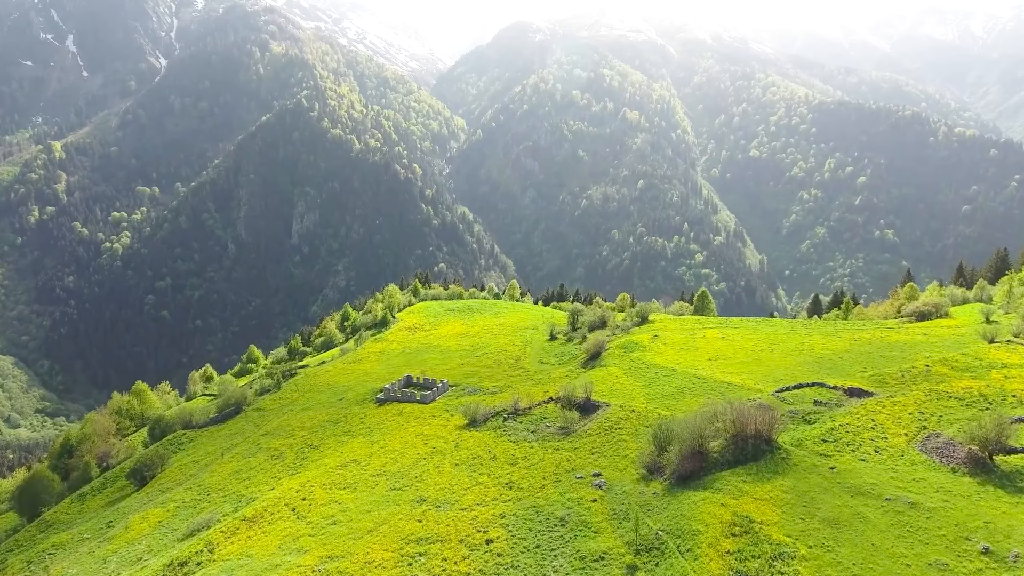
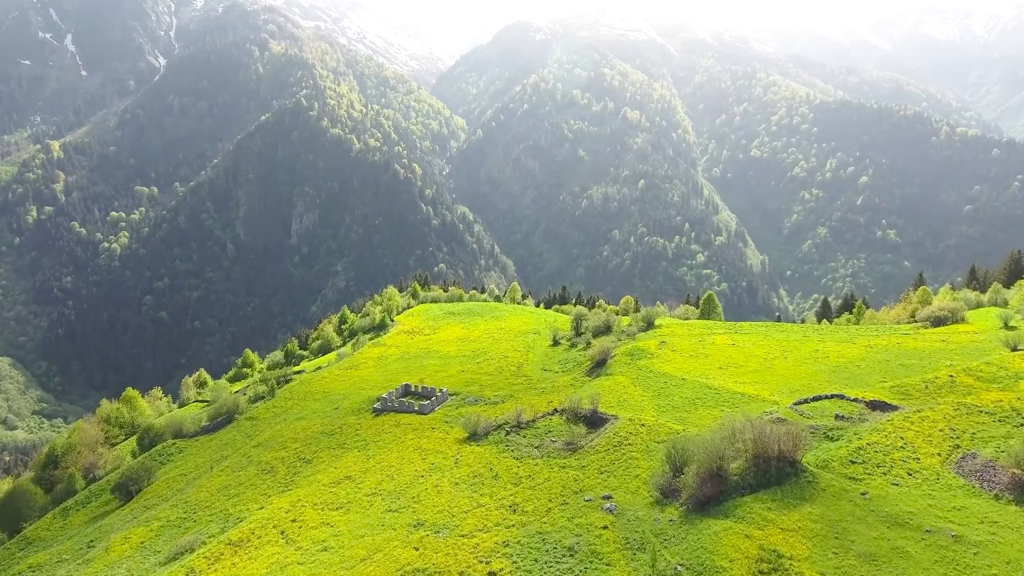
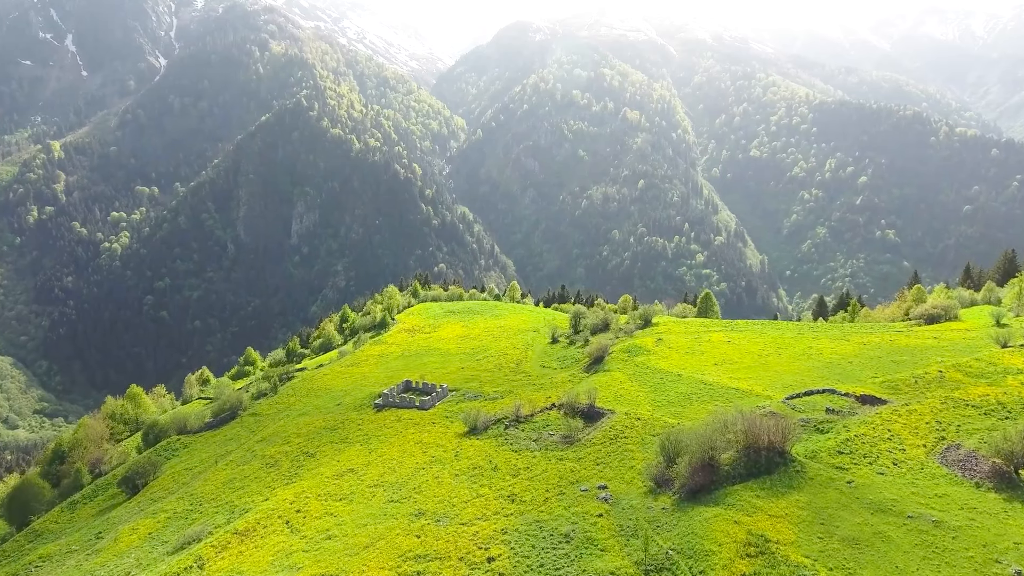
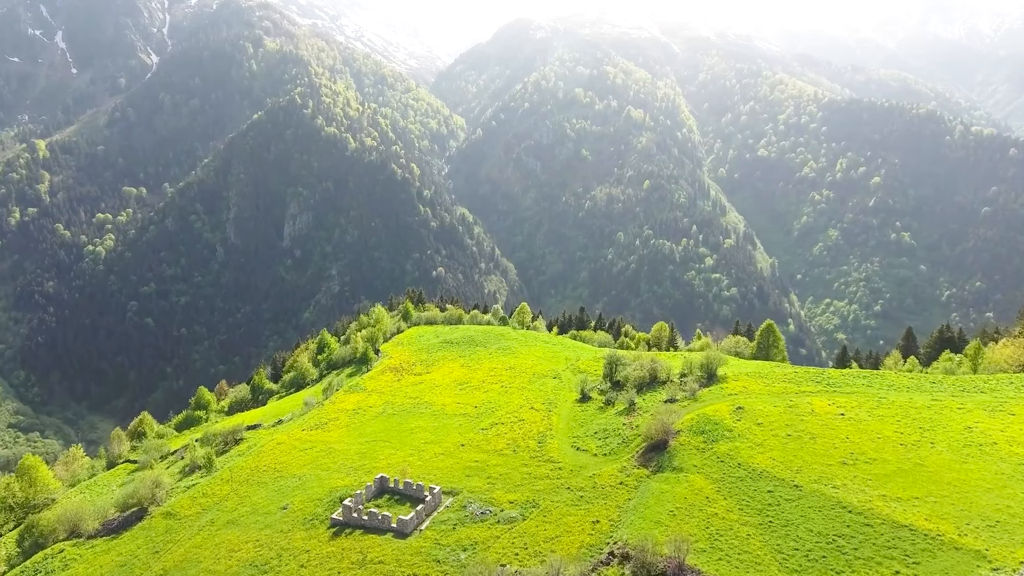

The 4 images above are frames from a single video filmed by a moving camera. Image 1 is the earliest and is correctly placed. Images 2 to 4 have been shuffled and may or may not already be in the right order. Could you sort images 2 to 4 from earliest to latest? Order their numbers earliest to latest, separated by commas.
3, 2, 4
